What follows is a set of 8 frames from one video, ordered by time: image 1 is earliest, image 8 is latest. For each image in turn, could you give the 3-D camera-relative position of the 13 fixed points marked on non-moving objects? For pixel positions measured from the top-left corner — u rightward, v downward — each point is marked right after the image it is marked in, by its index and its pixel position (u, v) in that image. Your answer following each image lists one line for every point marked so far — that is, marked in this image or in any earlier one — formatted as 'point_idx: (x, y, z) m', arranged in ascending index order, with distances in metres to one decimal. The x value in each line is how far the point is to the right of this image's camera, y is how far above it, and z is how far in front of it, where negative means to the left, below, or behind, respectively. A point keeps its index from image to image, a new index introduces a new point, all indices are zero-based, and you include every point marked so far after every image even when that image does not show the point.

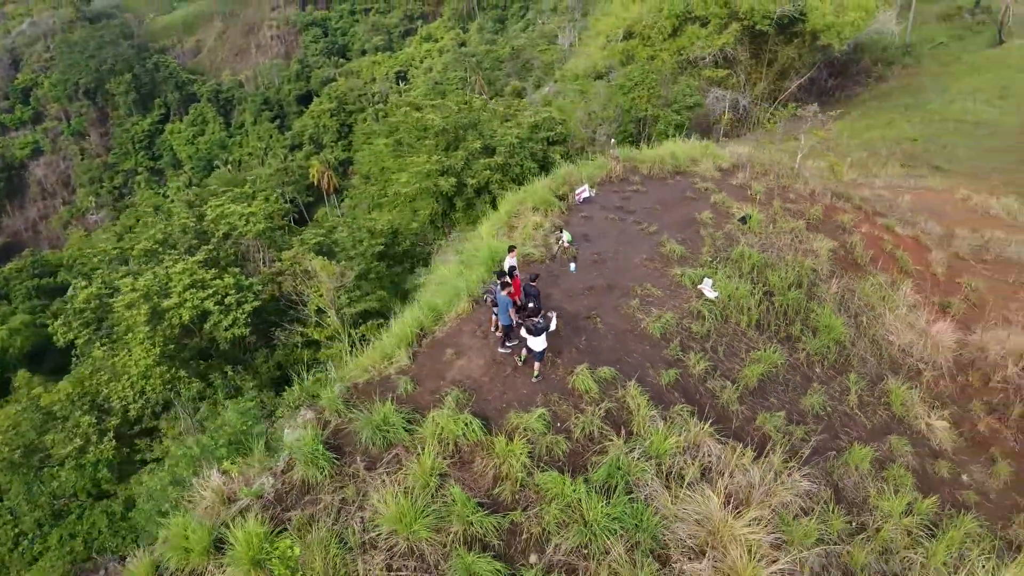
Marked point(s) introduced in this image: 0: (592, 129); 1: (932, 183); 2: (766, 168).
0: (+1.7, +3.4, +16.8) m
1: (+7.5, +1.9, +14.2) m
2: (+3.4, +1.6, +10.9) m
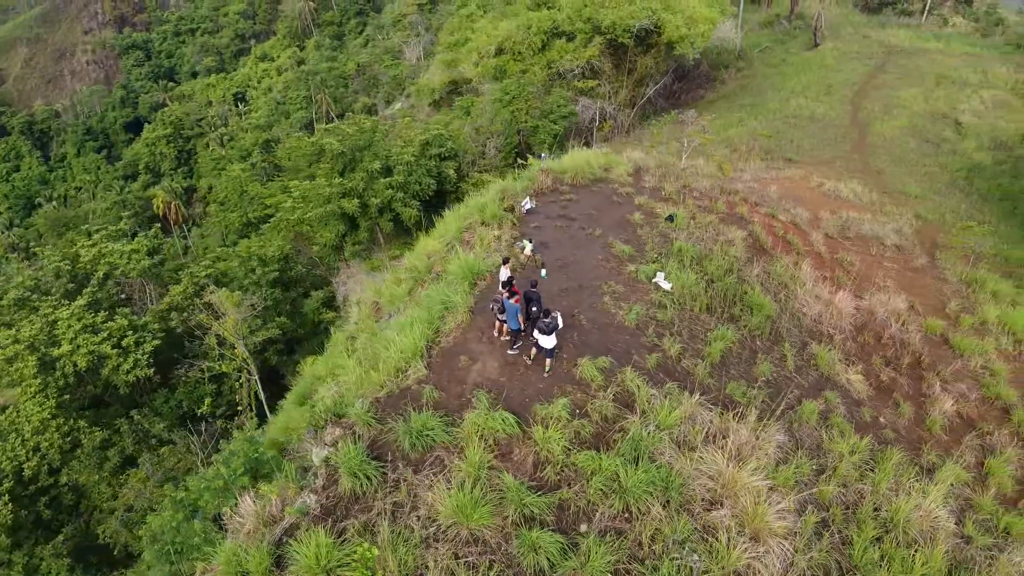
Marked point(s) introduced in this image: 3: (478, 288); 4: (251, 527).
0: (-0.7, +3.2, +17.6) m
1: (+5.6, +2.4, +16.1) m
2: (+2.3, +1.7, +12.0) m
3: (-0.2, 0.0, +7.7) m
4: (-1.9, -1.7, +5.7) m
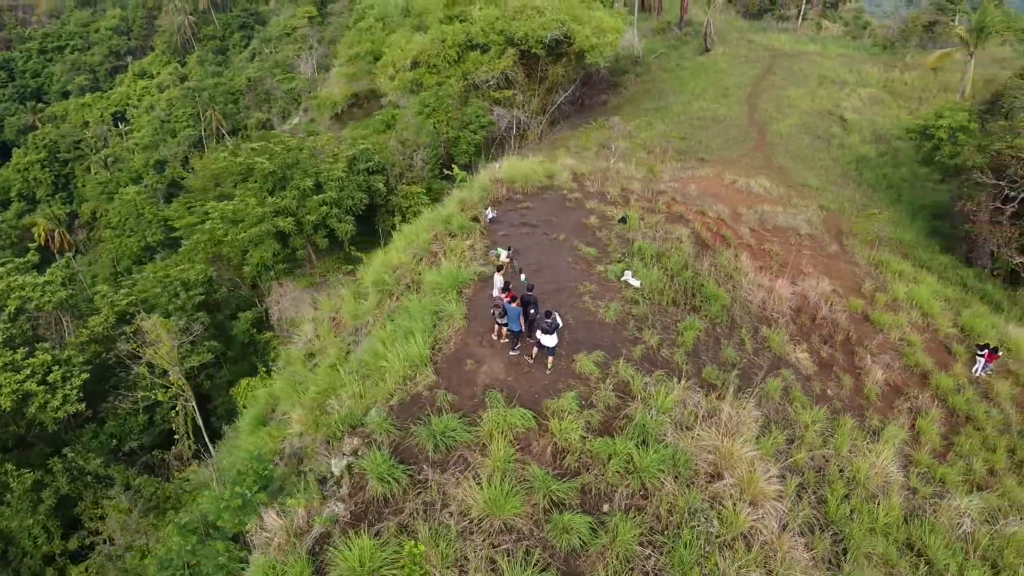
0: (-2.3, +3.0, +17.9) m
1: (+4.1, +2.5, +17.2) m
2: (+1.4, +1.8, +12.7) m
3: (-0.4, -0.1, +8.1) m
4: (-1.7, -1.9, +5.9) m
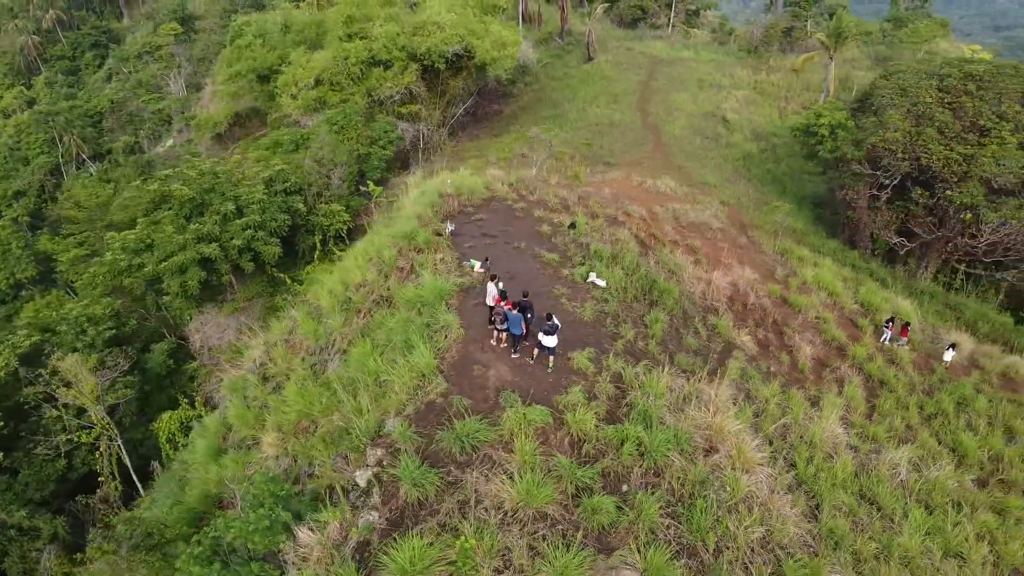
0: (-4.2, +2.6, +17.9) m
1: (+2.3, +2.6, +18.2) m
2: (+0.3, +1.7, +13.3) m
3: (-0.6, -0.2, +8.5) m
4: (-1.5, -2.0, +6.1) m
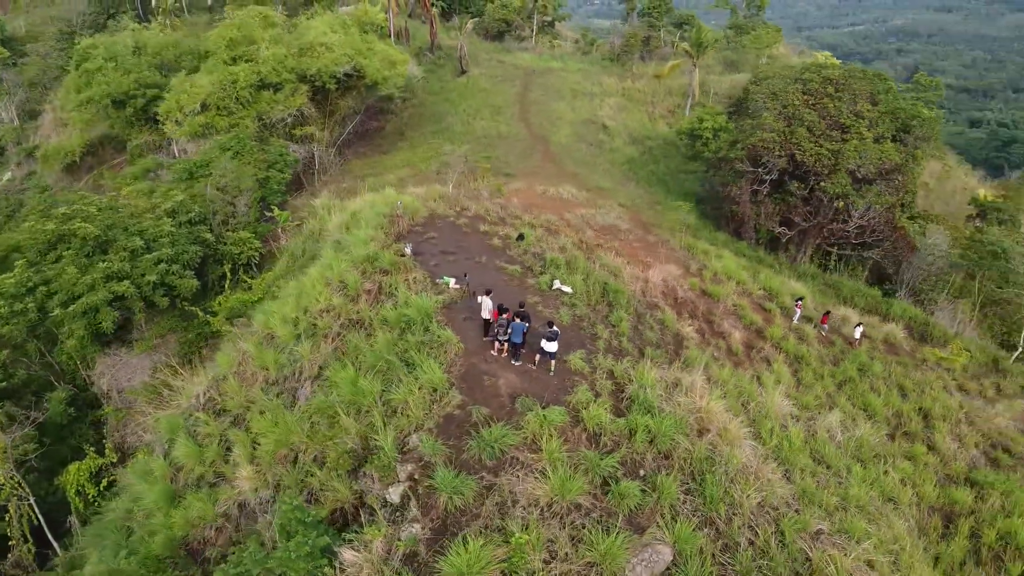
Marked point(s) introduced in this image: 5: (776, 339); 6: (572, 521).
0: (-6.2, +1.9, +17.5) m
1: (+0.1, +2.5, +18.9) m
2: (-0.9, +1.5, +13.8) m
3: (-0.8, -0.4, +8.8) m
4: (-1.1, -2.2, +6.4) m
5: (+4.2, -0.8, +12.7) m
6: (+0.5, -1.9, +6.6) m
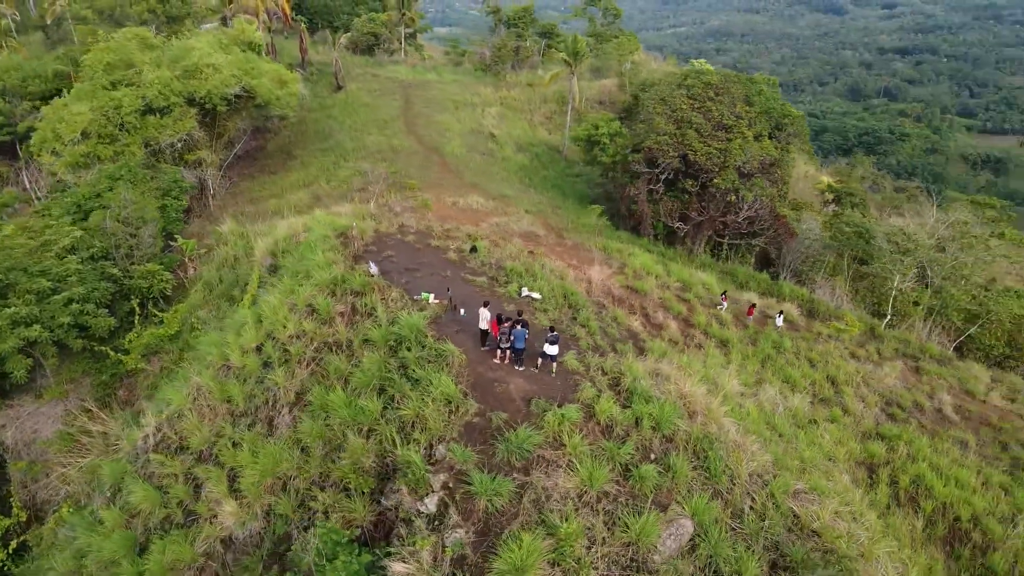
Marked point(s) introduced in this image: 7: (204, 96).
0: (-8.0, +1.2, +16.7) m
1: (-2.1, +2.2, +19.2) m
2: (-2.1, +1.2, +14.0) m
3: (-1.0, -0.6, +9.1) m
4: (-0.7, -2.4, +6.7) m
5: (+3.3, -0.7, +13.8) m
6: (+0.9, -1.9, +7.2) m
7: (-7.7, +4.8, +19.9) m
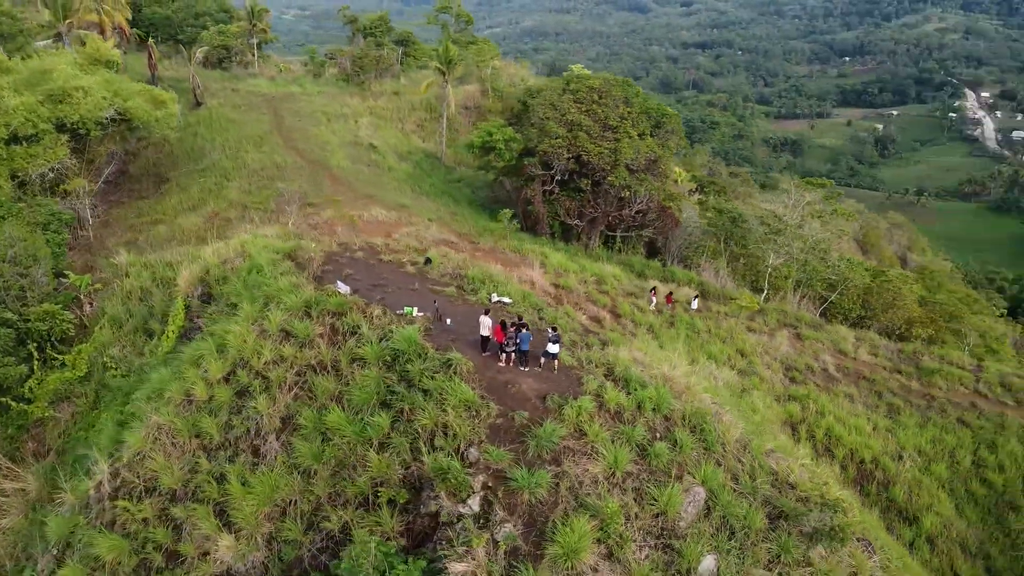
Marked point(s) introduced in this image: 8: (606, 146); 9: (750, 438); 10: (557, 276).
0: (-9.6, +0.3, +15.5) m
1: (-4.4, +1.8, +19.1) m
2: (-3.3, +0.9, +14.0) m
3: (-1.1, -0.7, +9.4) m
4: (-0.1, -2.5, +7.1) m
5: (+2.2, -0.5, +14.9) m
6: (+1.2, -1.9, +7.9) m
7: (-10.3, +3.9, +18.7) m
8: (+2.3, +3.5, +19.8) m
9: (+2.9, -1.8, +9.7) m
10: (+0.9, +0.2, +15.9) m
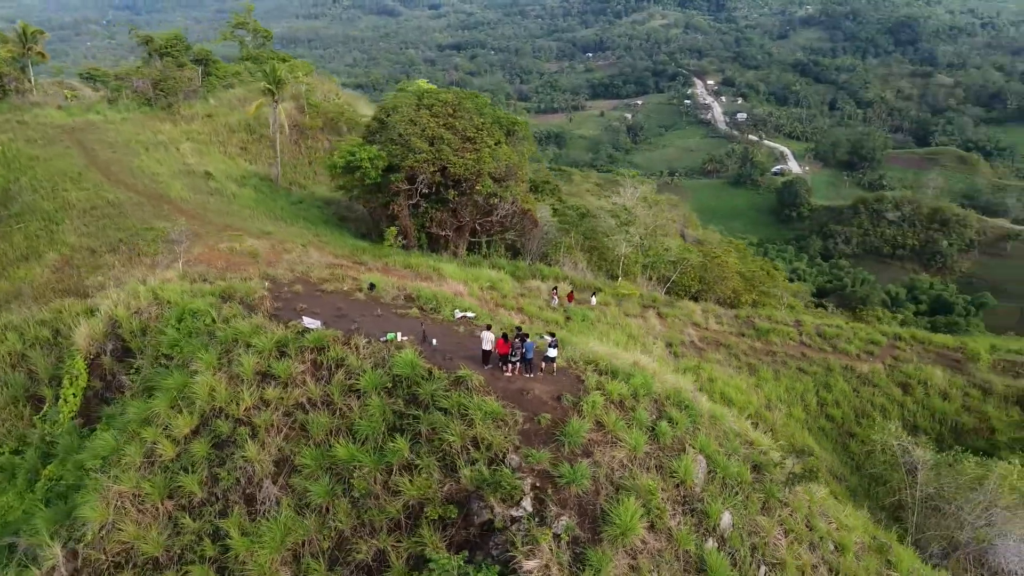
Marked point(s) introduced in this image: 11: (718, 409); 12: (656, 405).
0: (-11.0, -1.1, +13.3) m
1: (-7.2, +0.9, +18.2) m
2: (-4.6, +0.2, +13.5) m
3: (-1.1, -1.0, +9.7) m
4: (+0.6, -2.6, +7.7) m
5: (+0.5, -0.5, +15.9) m
6: (+1.6, -1.9, +8.9) m
7: (-12.9, +2.3, +16.2) m
8: (-1.1, +3.4, +20.5) m
9: (+2.7, -1.7, +11.0) m
10: (-1.1, 0.0, +16.5) m
11: (+3.1, -1.8, +11.7) m
12: (+1.7, -1.4, +9.8) m
